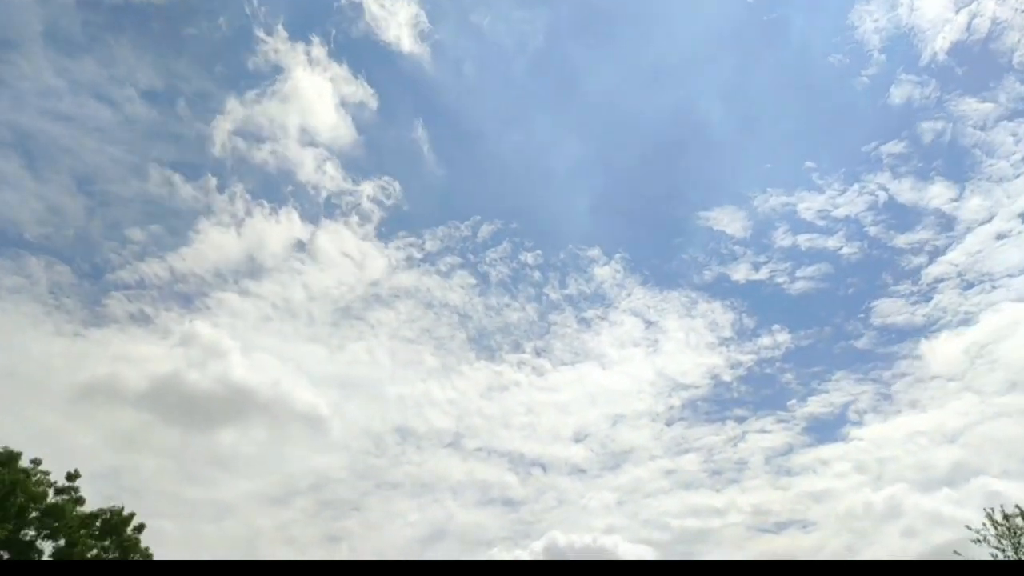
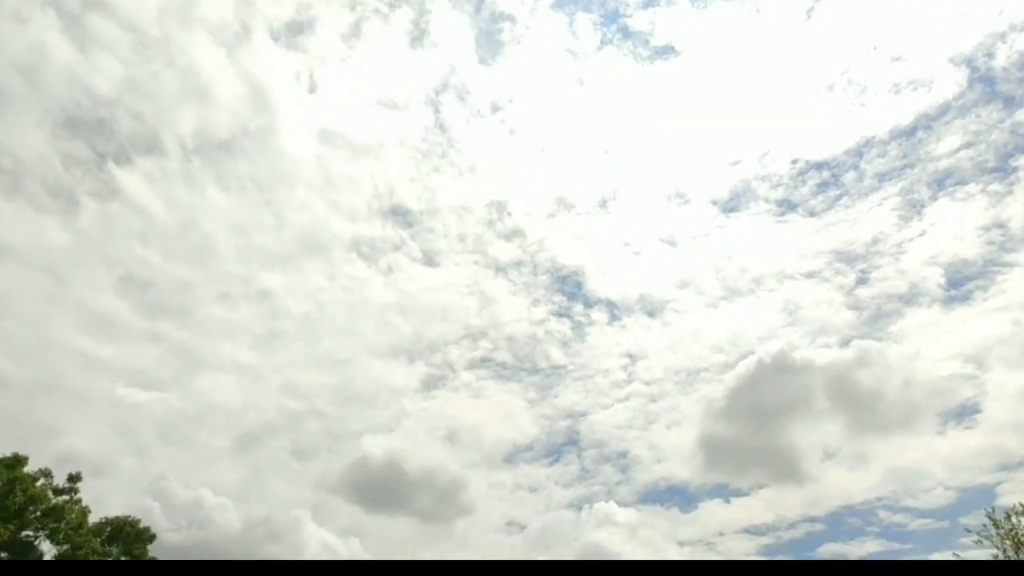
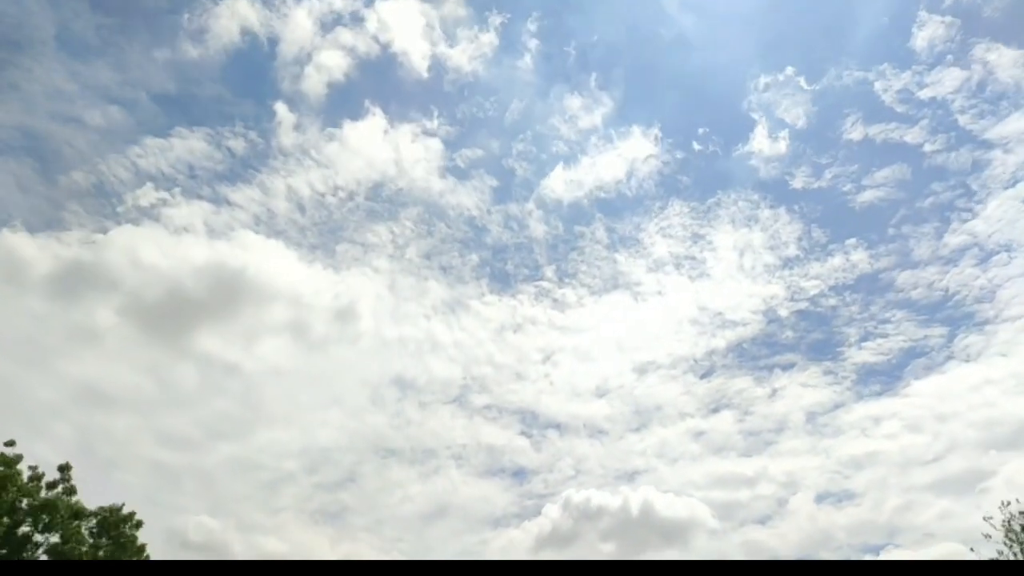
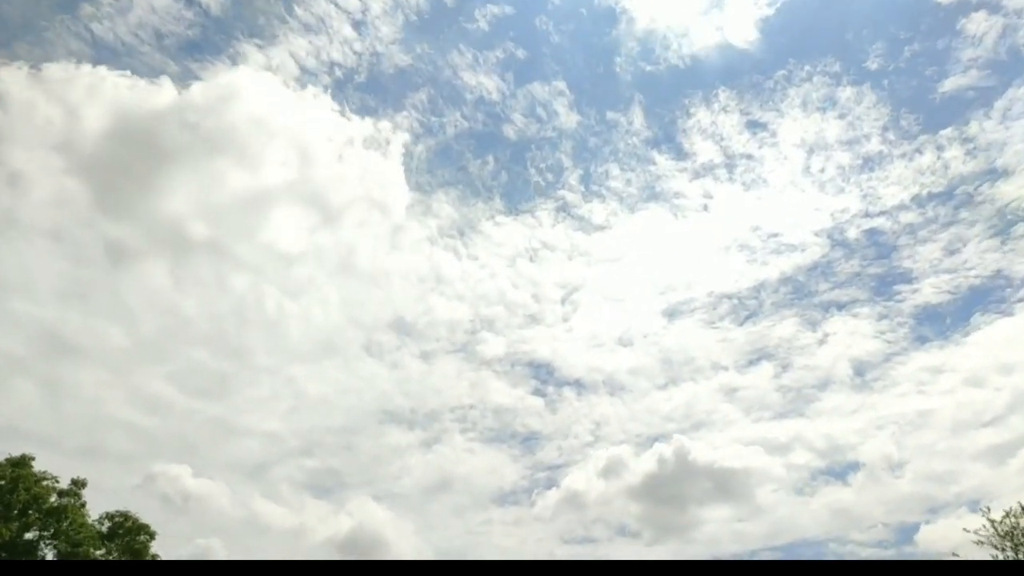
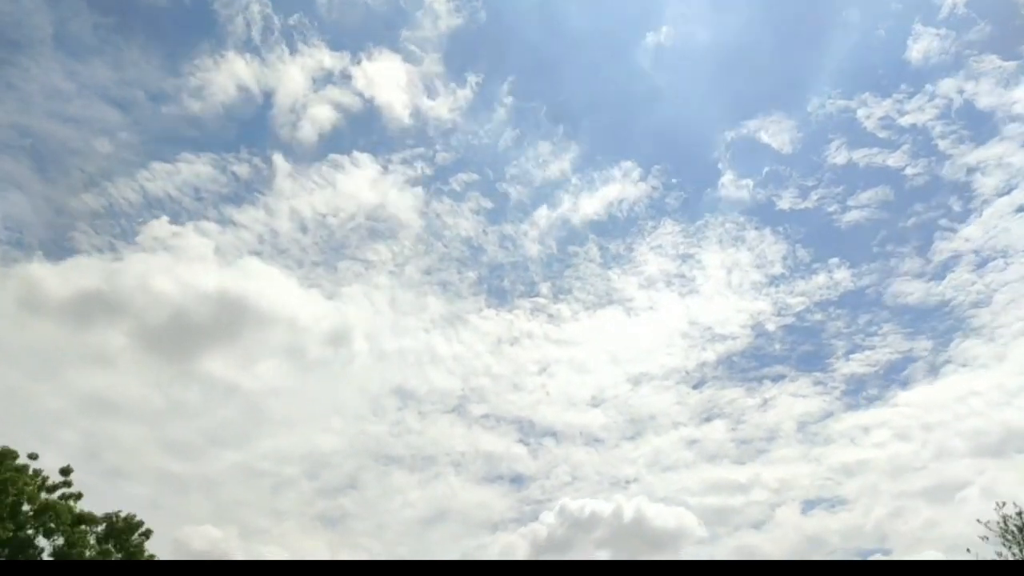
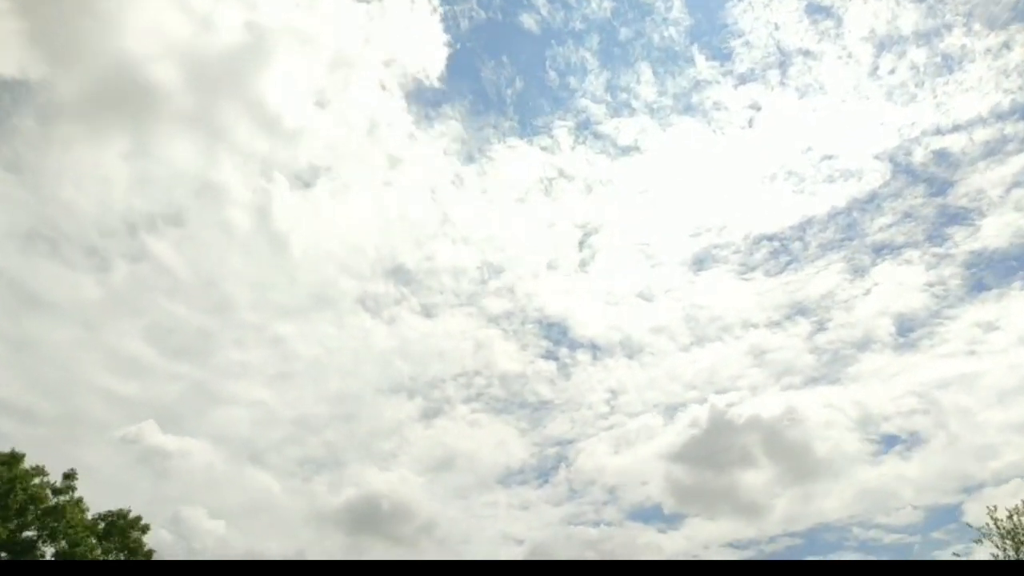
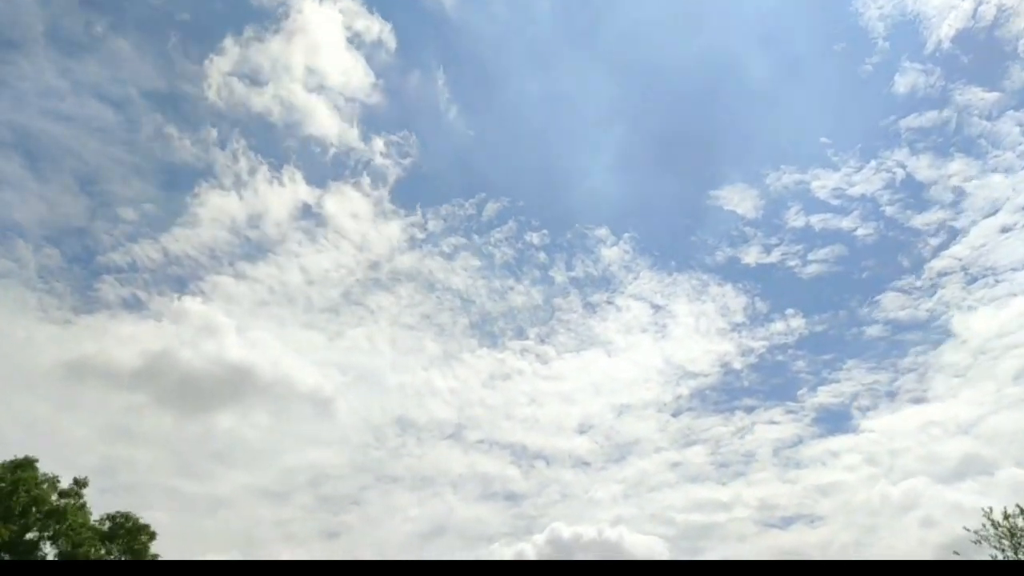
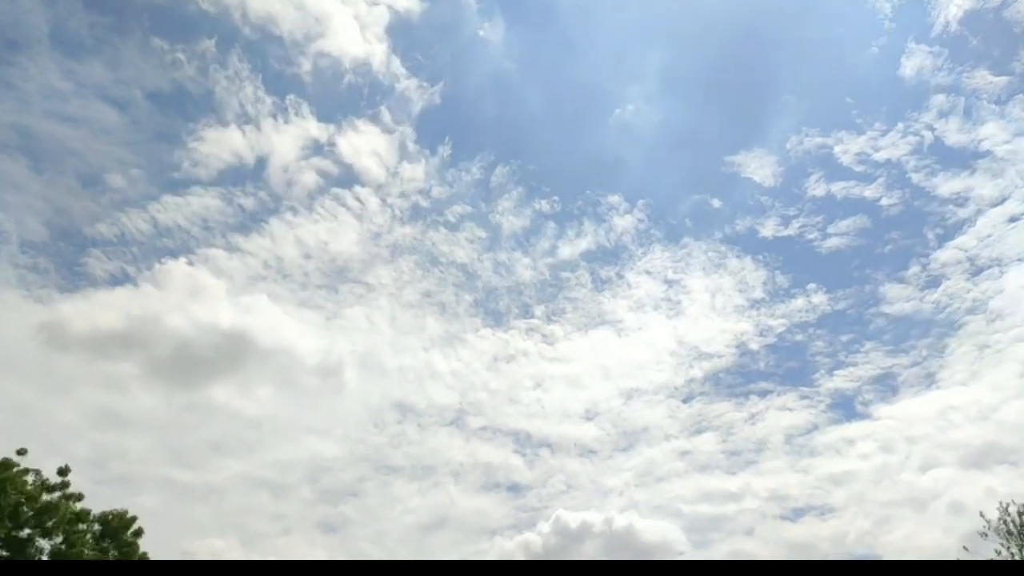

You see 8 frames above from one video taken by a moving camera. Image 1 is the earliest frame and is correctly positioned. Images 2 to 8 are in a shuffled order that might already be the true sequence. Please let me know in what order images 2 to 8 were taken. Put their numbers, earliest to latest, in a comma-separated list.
7, 8, 5, 3, 4, 6, 2
